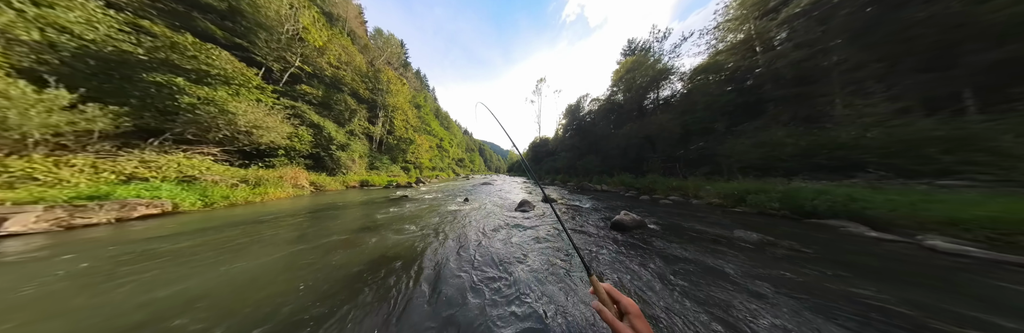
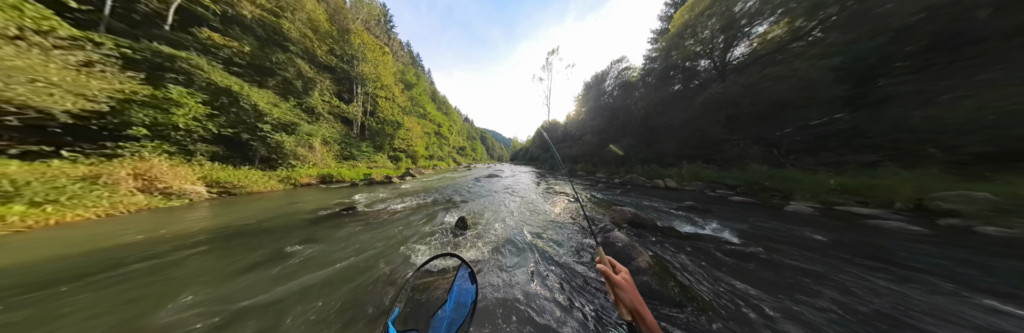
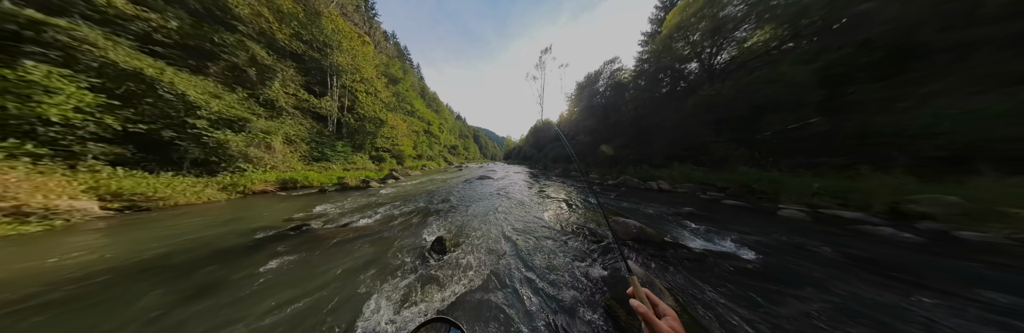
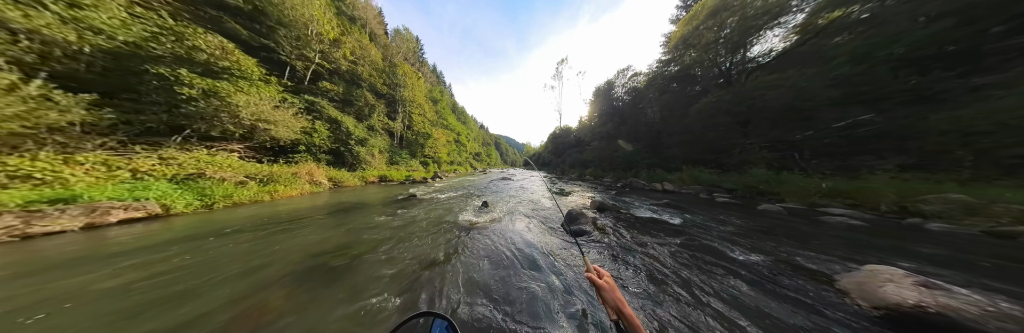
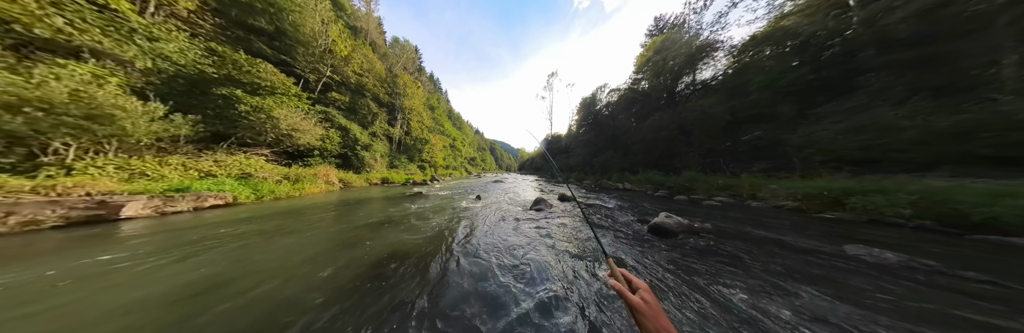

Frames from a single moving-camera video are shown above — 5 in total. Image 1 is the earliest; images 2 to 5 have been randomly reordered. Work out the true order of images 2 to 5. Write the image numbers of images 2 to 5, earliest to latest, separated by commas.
5, 4, 2, 3
